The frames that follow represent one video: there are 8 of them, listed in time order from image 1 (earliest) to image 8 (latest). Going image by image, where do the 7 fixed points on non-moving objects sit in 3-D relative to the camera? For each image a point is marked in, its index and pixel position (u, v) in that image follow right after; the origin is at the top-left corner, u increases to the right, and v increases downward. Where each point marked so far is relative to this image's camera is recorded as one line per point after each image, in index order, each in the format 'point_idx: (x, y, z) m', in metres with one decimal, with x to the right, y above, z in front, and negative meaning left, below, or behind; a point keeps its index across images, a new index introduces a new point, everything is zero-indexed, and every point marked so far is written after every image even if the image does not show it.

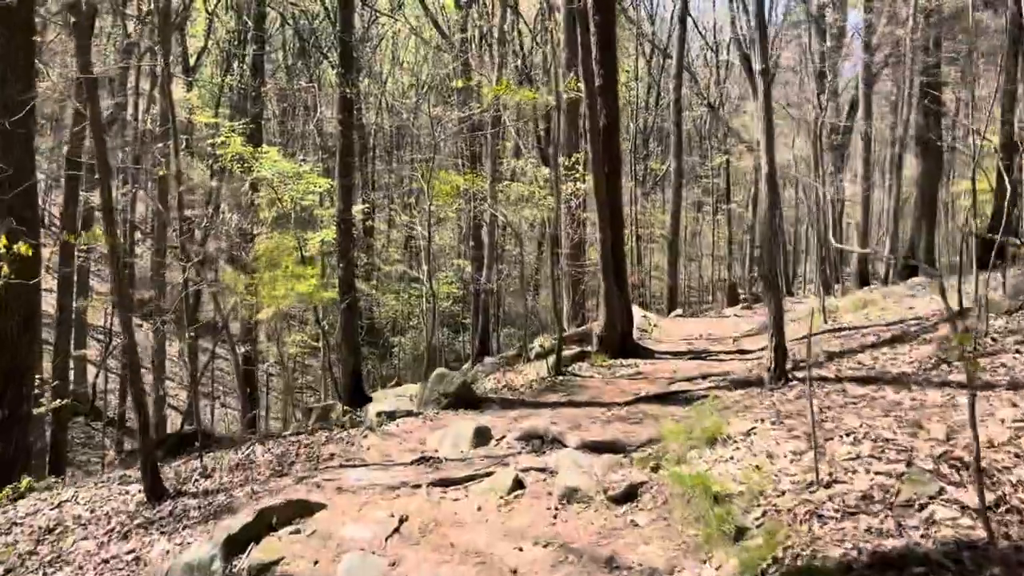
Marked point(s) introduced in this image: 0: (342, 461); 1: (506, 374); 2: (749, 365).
0: (-1.3, -1.3, +6.1) m
1: (-0.1, -1.2, +11.2) m
2: (+2.4, -0.8, +8.2) m
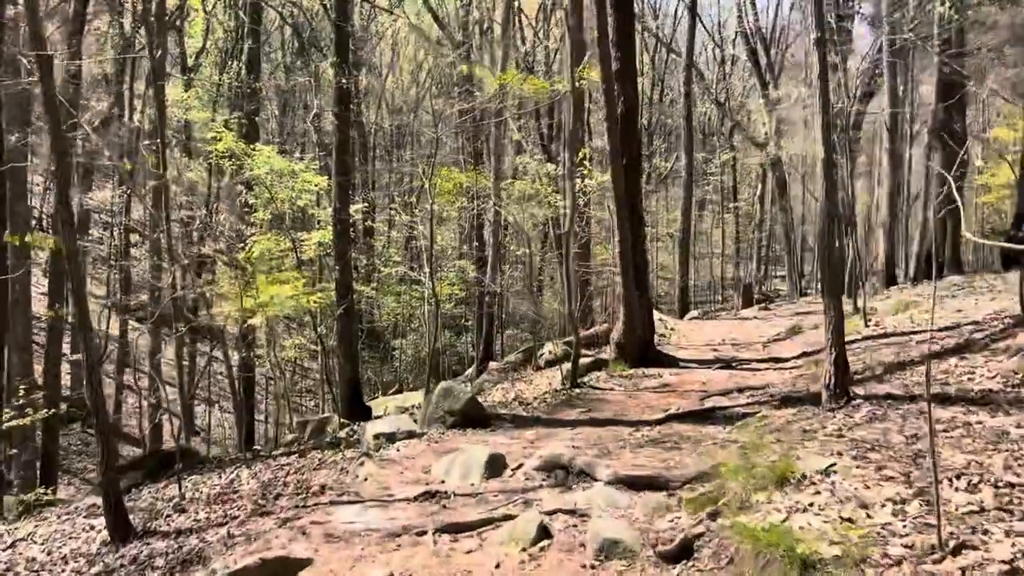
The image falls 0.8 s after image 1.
0: (-1.2, -1.4, +5.3) m
1: (0.0, -1.3, +10.4) m
2: (+2.5, -0.8, +7.3) m
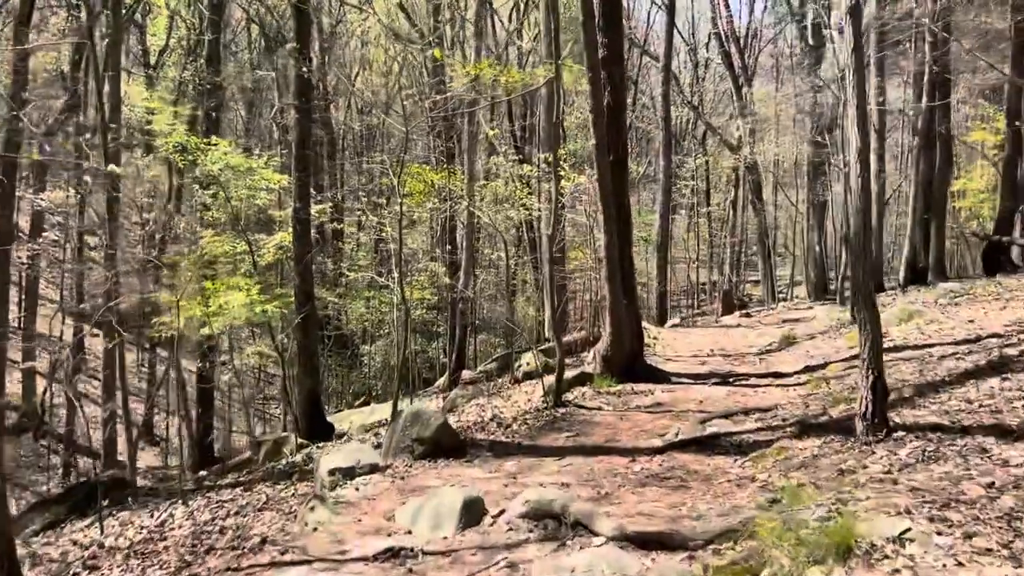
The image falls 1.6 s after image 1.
0: (-1.3, -1.4, +4.4) m
1: (-0.3, -1.3, +9.5) m
2: (+2.3, -0.9, +6.6) m
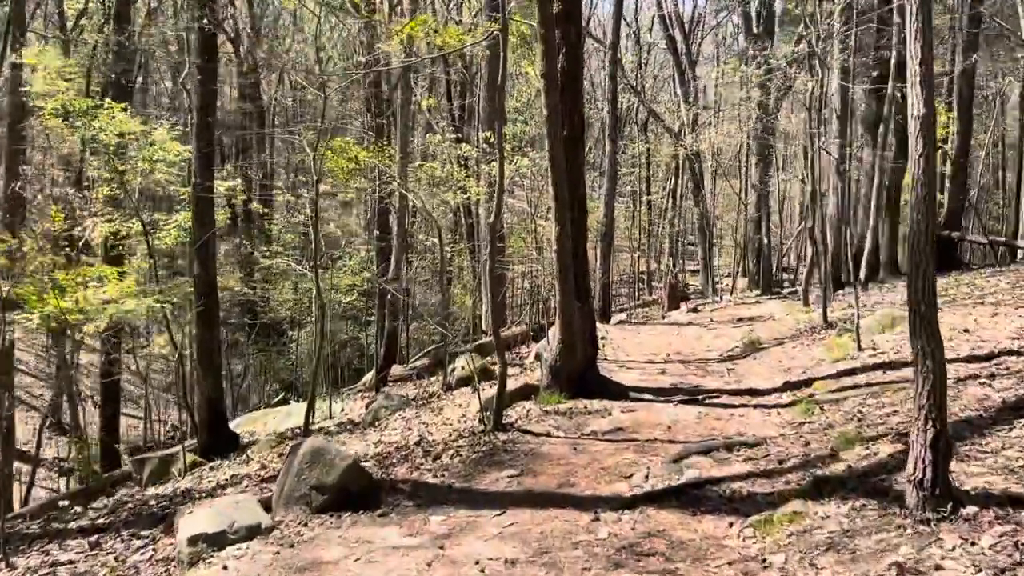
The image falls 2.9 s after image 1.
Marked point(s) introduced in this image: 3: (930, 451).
0: (-1.6, -1.5, +3.0) m
1: (-0.9, -1.3, +8.1) m
2: (+1.9, -1.0, +5.4) m
3: (+1.7, -0.6, +3.2) m
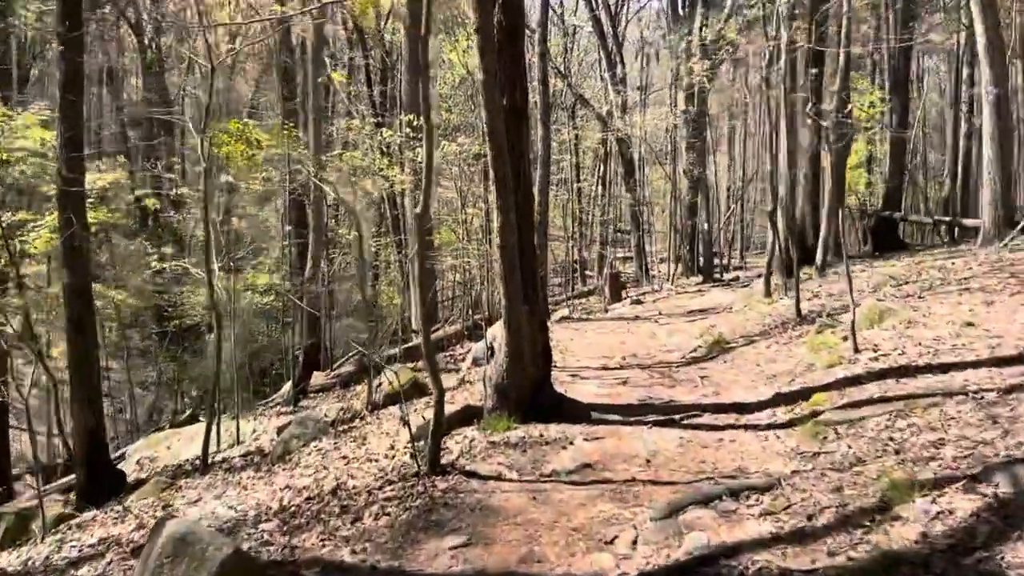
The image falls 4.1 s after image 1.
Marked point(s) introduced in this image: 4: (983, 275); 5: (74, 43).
0: (-1.6, -1.6, +1.5) m
1: (-1.5, -1.3, +6.7) m
2: (+1.6, -0.9, +4.3) m
3: (+1.5, -0.7, +2.1) m
4: (+5.3, +0.1, +9.0) m
5: (-4.6, +2.6, +8.4) m
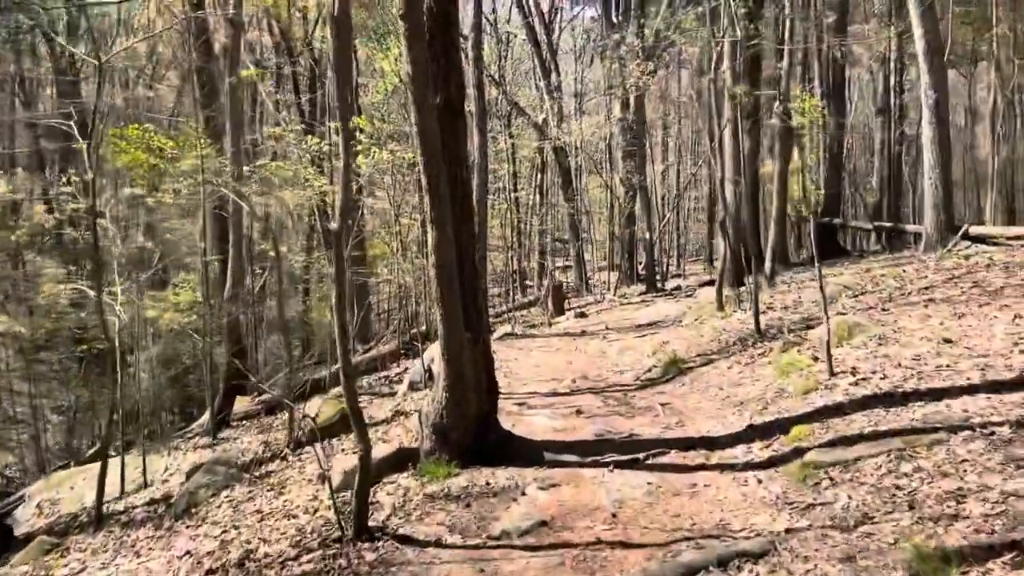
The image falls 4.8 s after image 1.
0: (-1.7, -1.7, +0.7) m
1: (-1.9, -1.5, +5.9) m
2: (+1.3, -1.1, +3.6) m
3: (+1.5, -0.7, +1.4) m
4: (+4.6, 0.0, +8.6) m
5: (-5.2, +2.3, +7.3) m
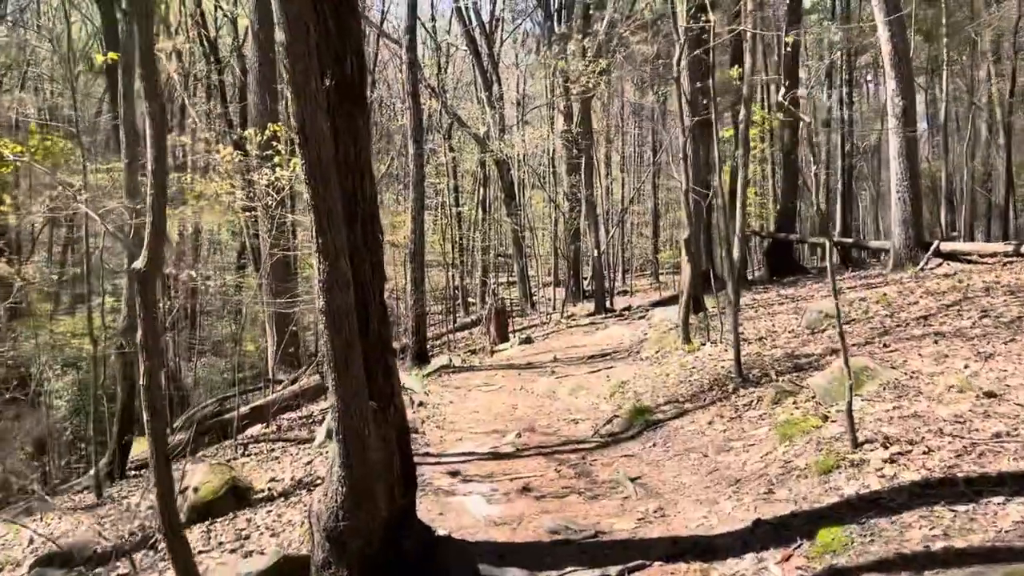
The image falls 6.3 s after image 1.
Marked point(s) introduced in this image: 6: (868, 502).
0: (-1.7, -1.9, -0.9) m
1: (-2.3, -1.8, +4.3) m
2: (+1.1, -1.3, +2.3) m
3: (+1.3, -0.9, +0.1) m
4: (+4.0, -0.2, +7.5) m
5: (-5.8, +2.0, +5.5) m
6: (+1.6, -1.0, +3.7) m
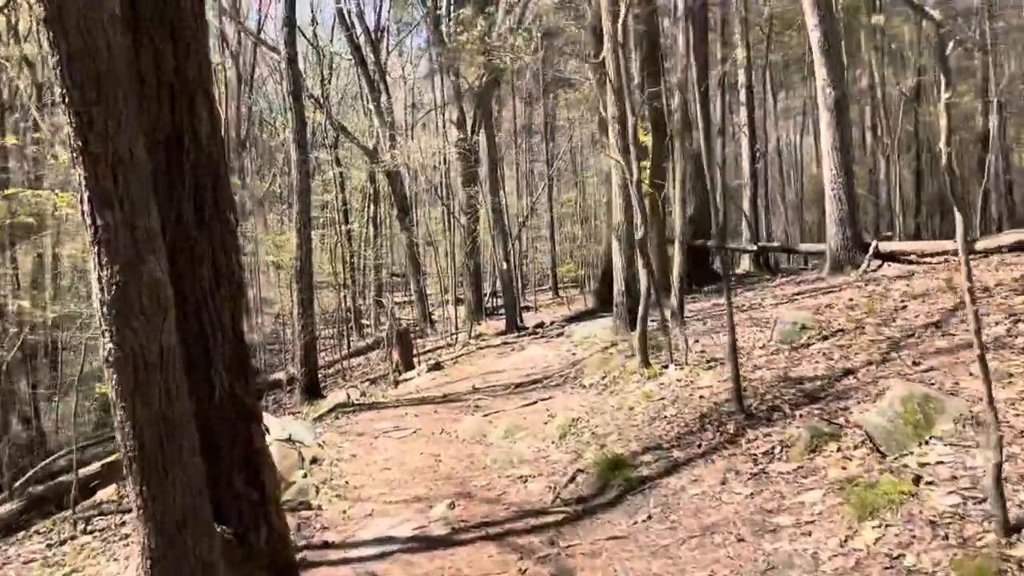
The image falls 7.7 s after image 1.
0: (-1.1, -1.9, -2.9) m
1: (-2.3, -1.9, +2.2) m
2: (+1.2, -1.2, +0.7) m
3: (+1.8, -0.8, -1.4) m
4: (+3.4, -0.2, +6.3) m
5: (-6.1, +1.7, +3.1) m
6: (+1.6, -1.0, +2.1) m
